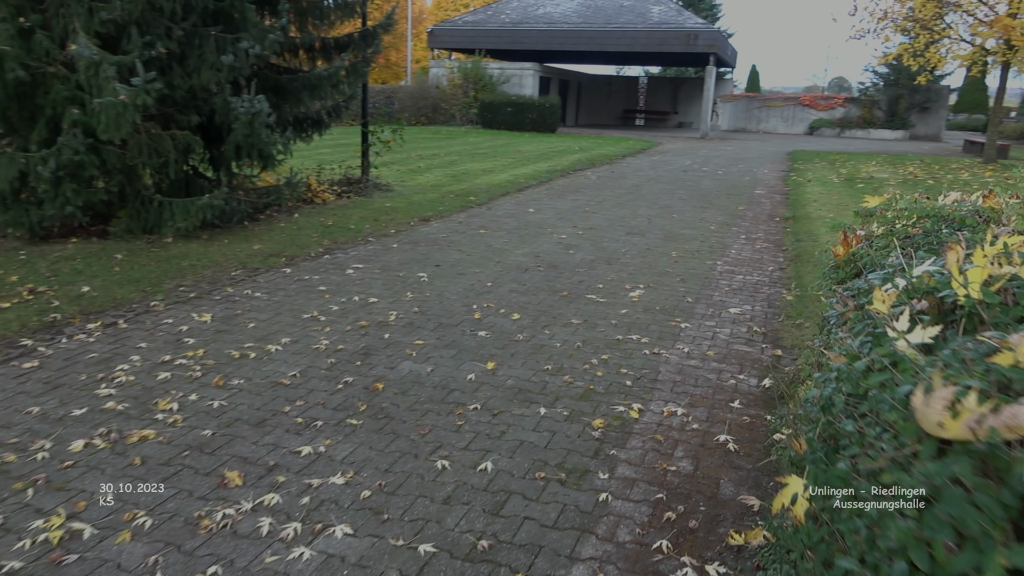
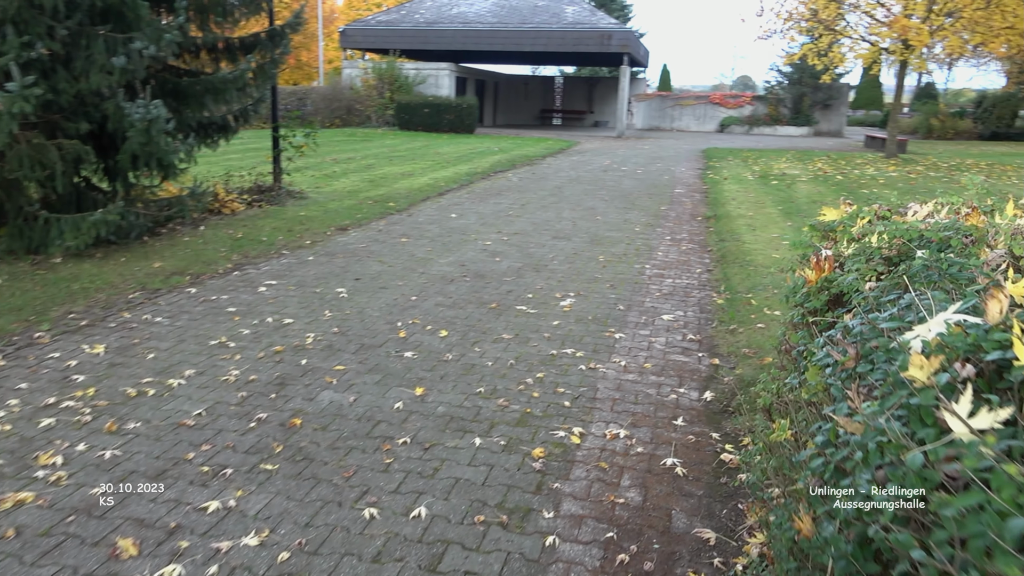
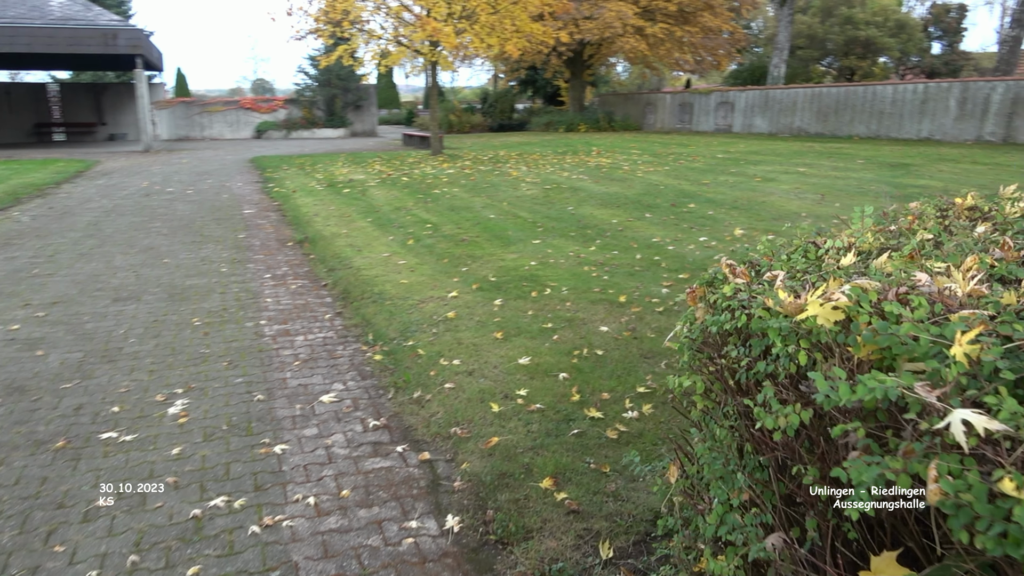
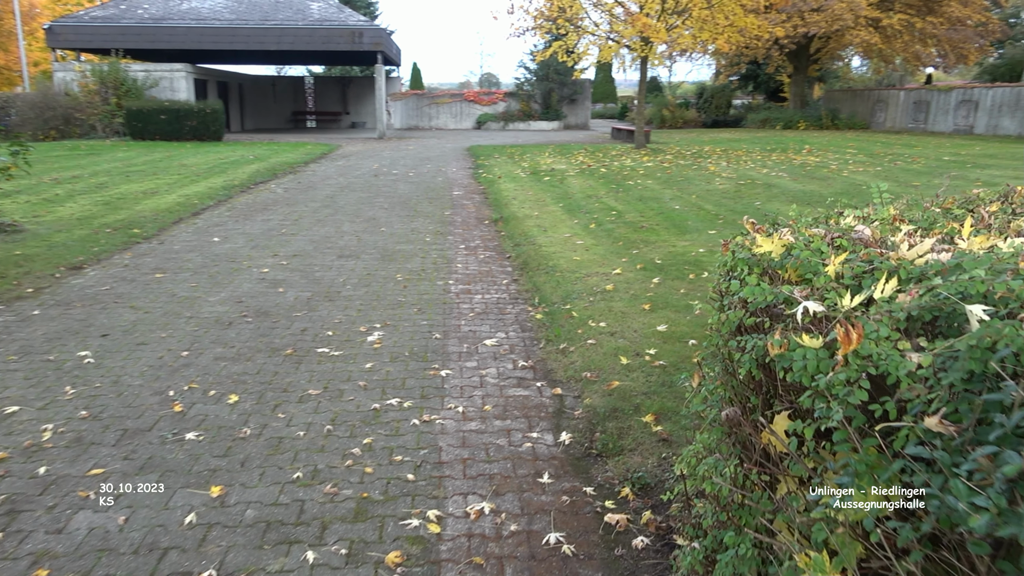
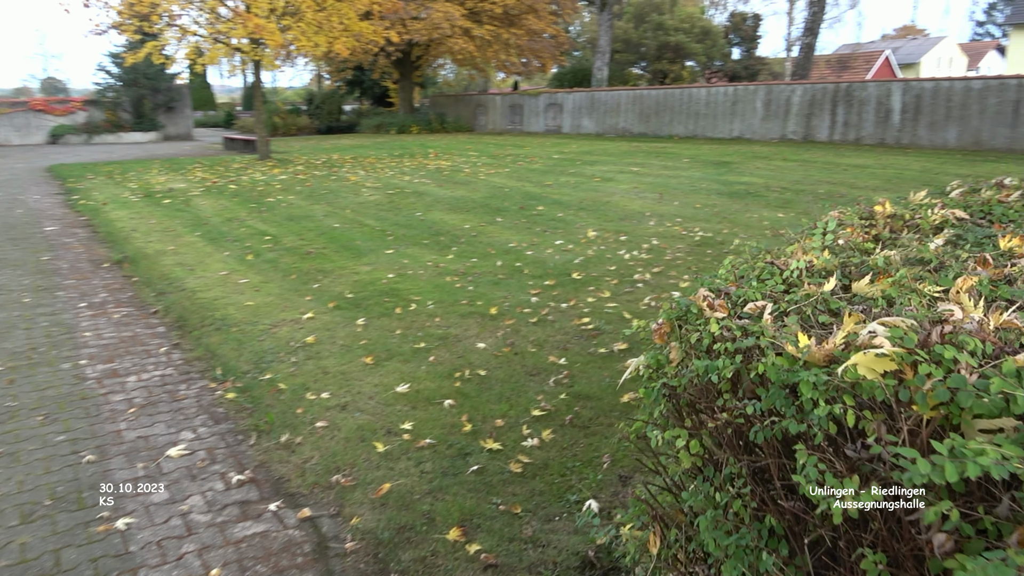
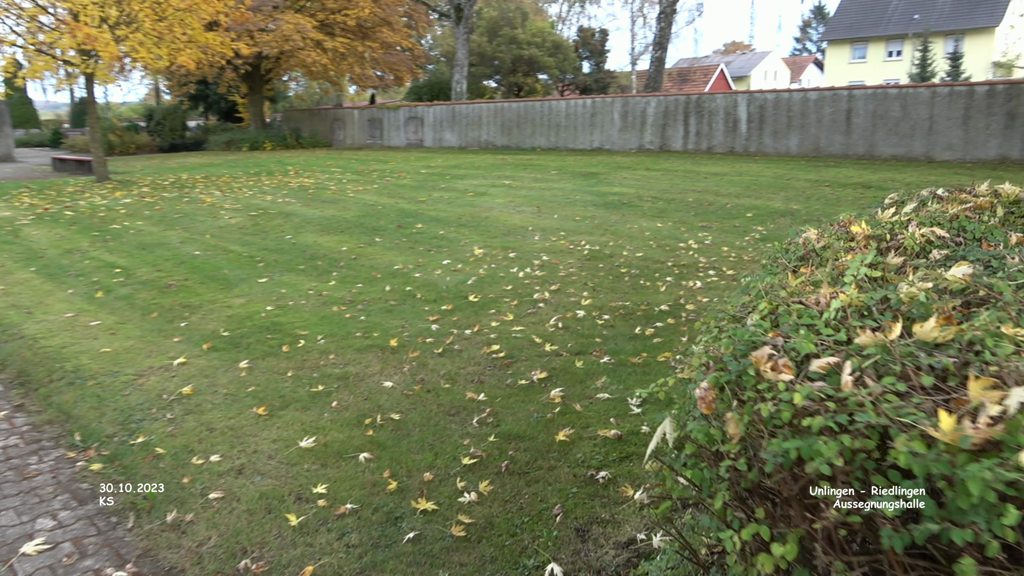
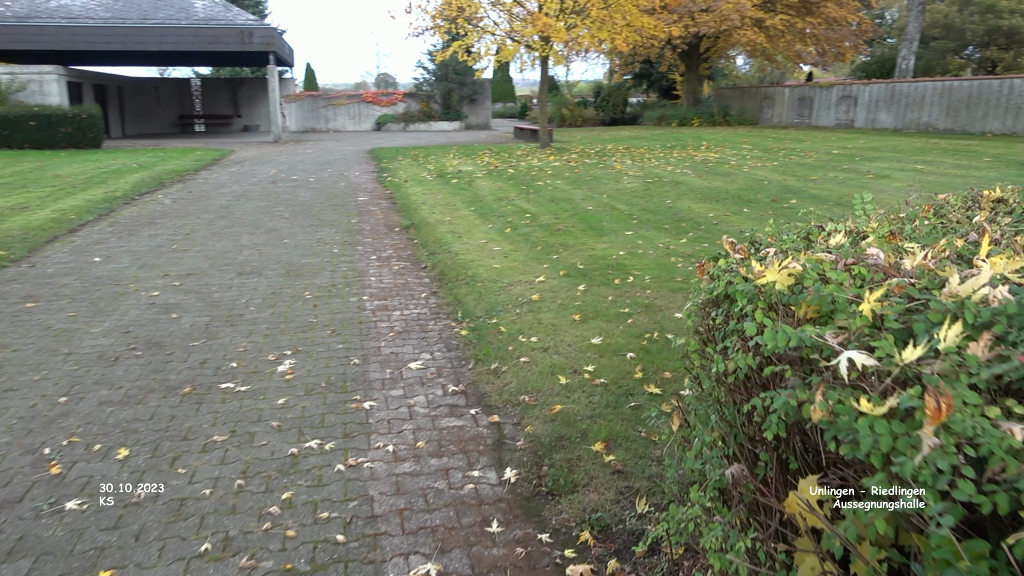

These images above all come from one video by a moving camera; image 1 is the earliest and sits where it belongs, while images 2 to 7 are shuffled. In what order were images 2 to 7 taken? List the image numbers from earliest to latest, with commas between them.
2, 4, 7, 3, 5, 6
